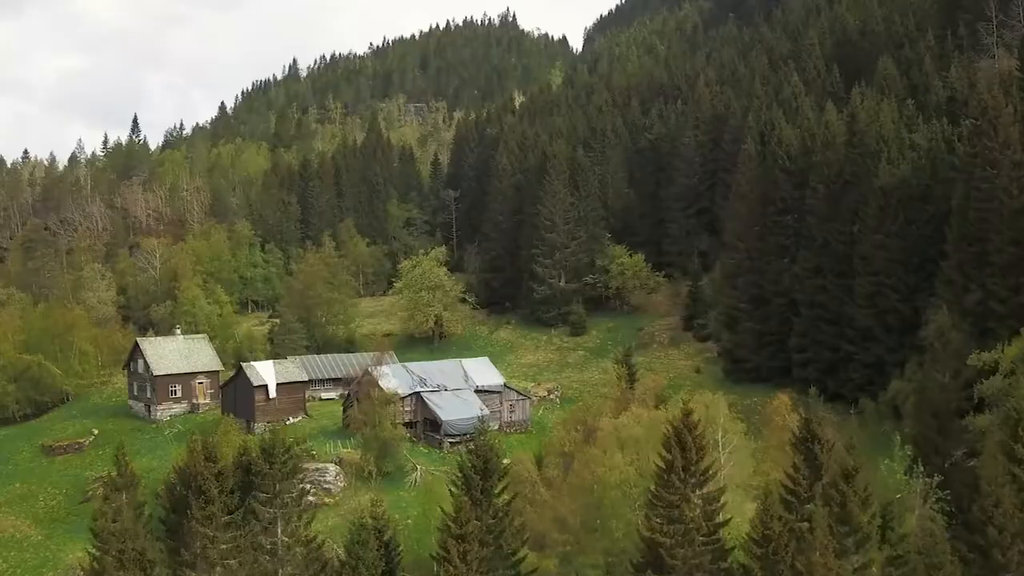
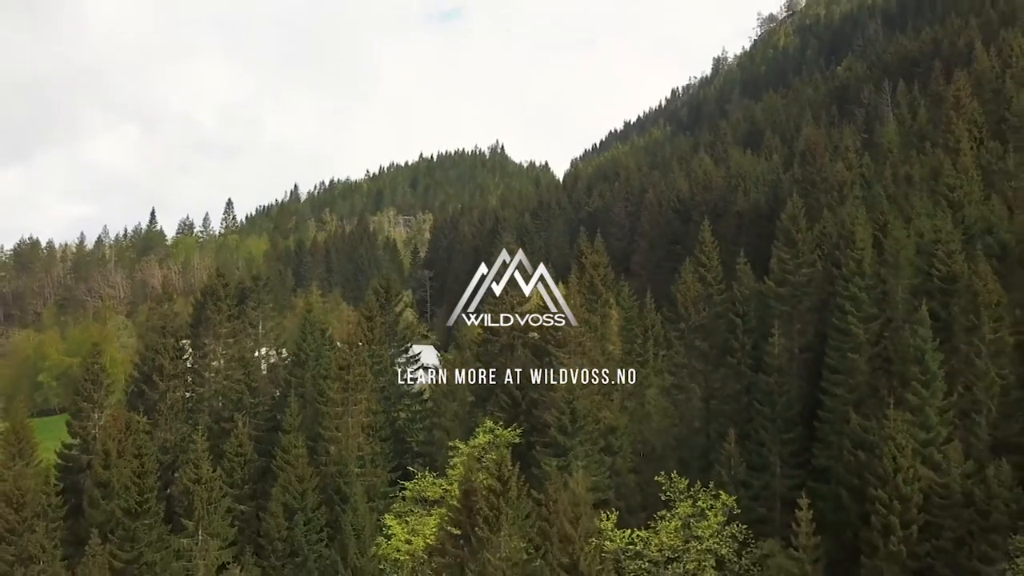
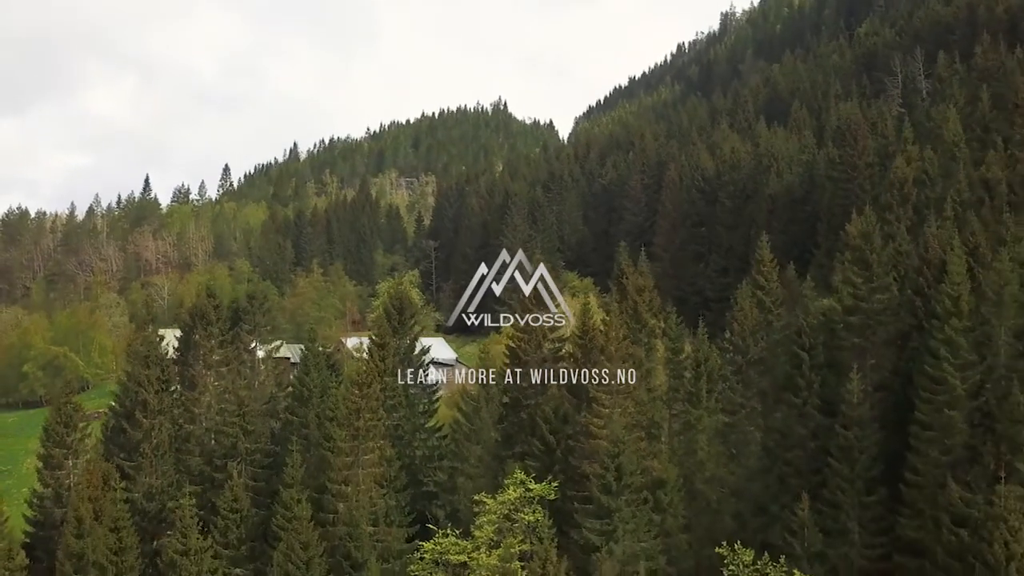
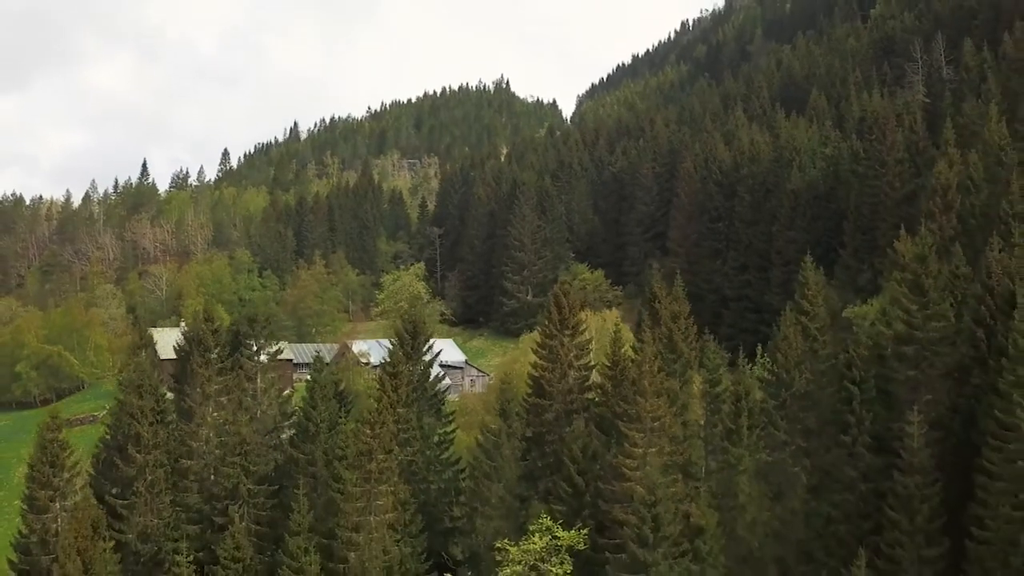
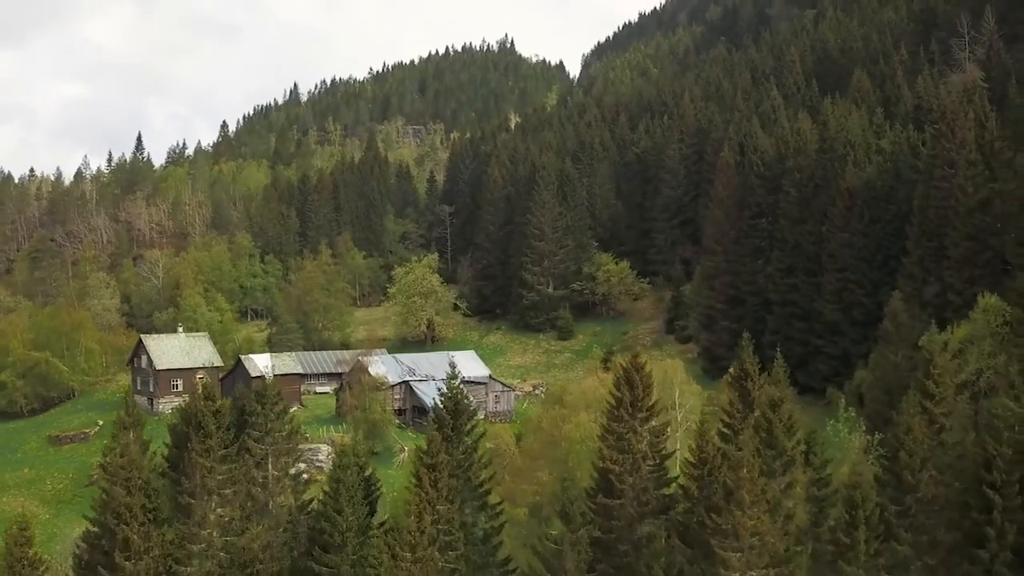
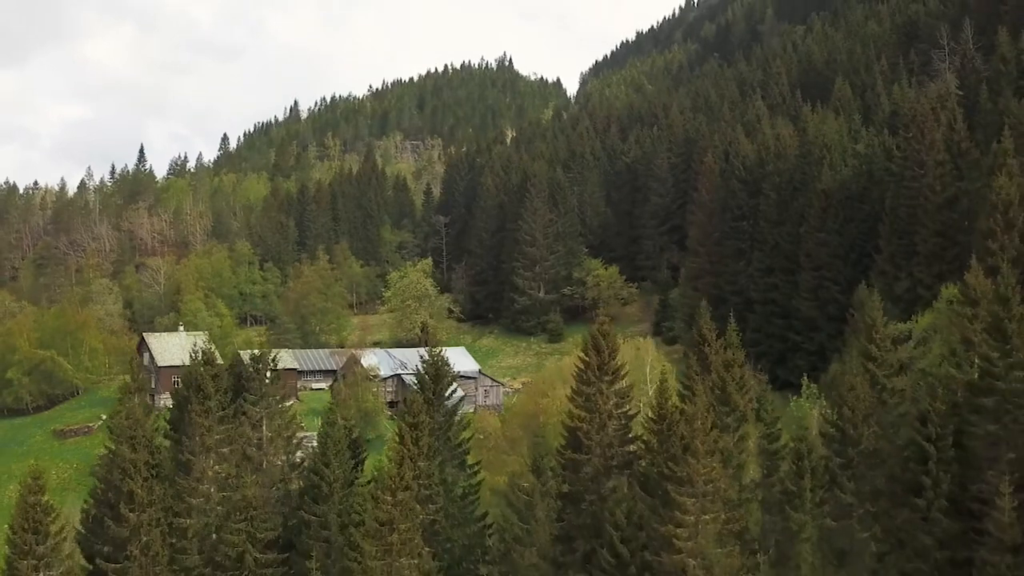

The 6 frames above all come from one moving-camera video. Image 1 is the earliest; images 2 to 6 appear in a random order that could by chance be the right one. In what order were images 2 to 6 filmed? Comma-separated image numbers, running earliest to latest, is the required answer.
5, 6, 4, 3, 2
